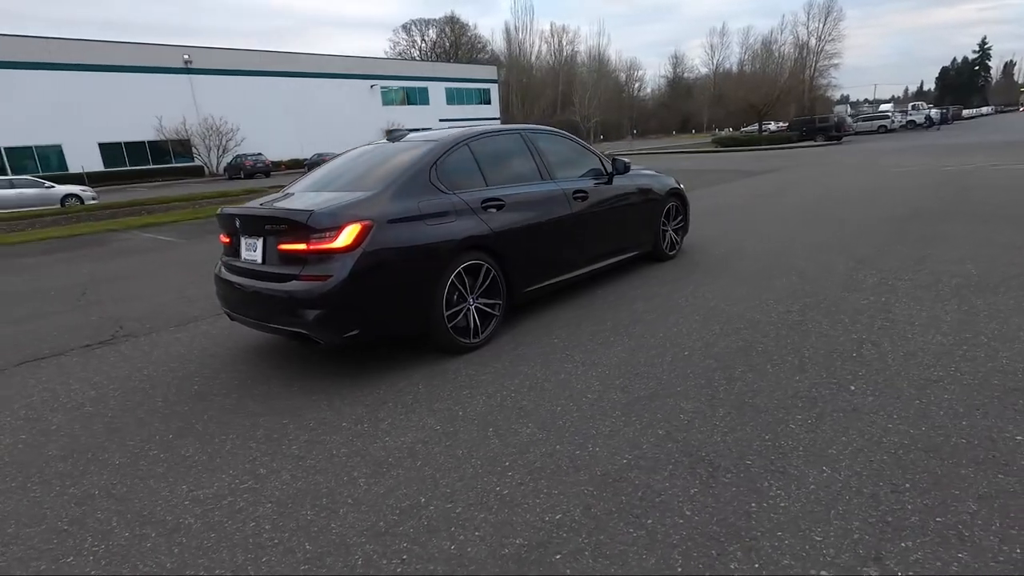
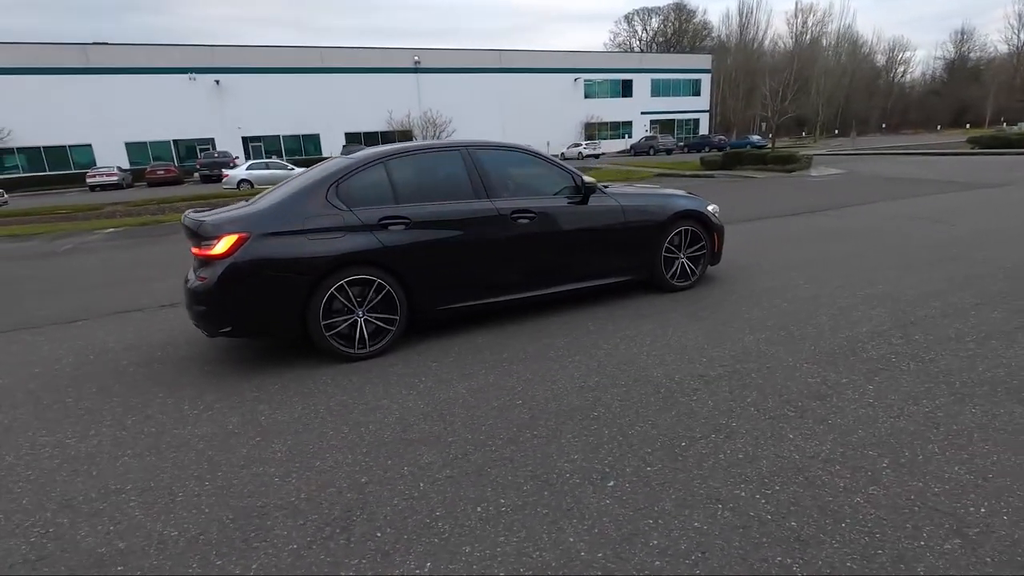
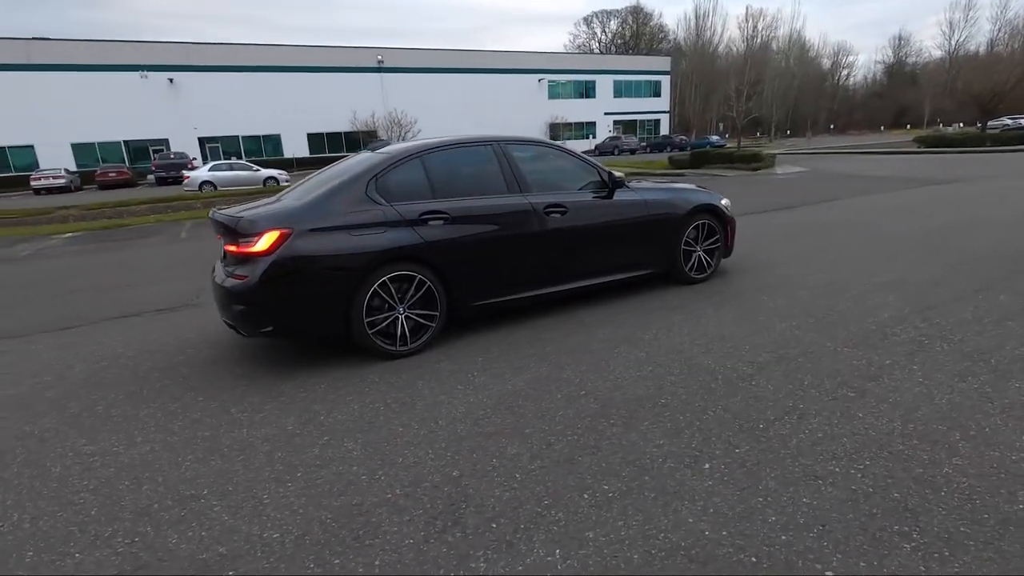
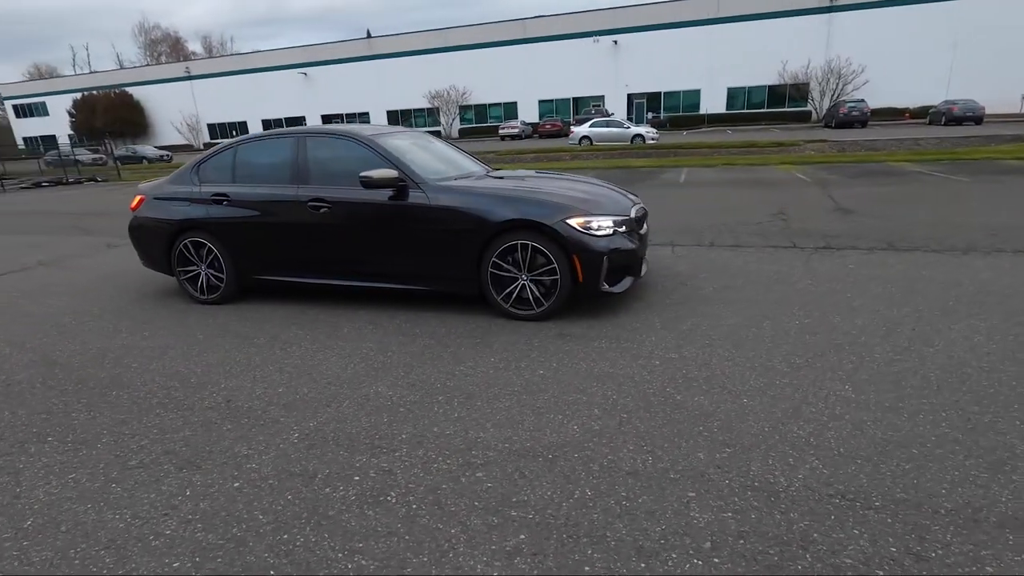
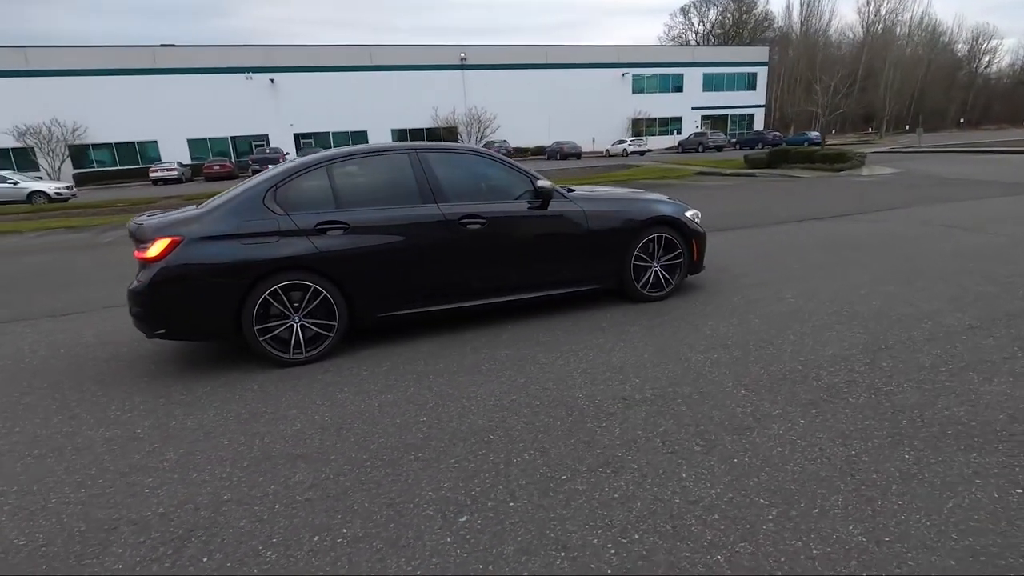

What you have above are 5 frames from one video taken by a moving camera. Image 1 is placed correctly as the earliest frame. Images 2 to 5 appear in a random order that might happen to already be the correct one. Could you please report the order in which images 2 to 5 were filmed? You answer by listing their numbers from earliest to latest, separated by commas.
3, 2, 5, 4
